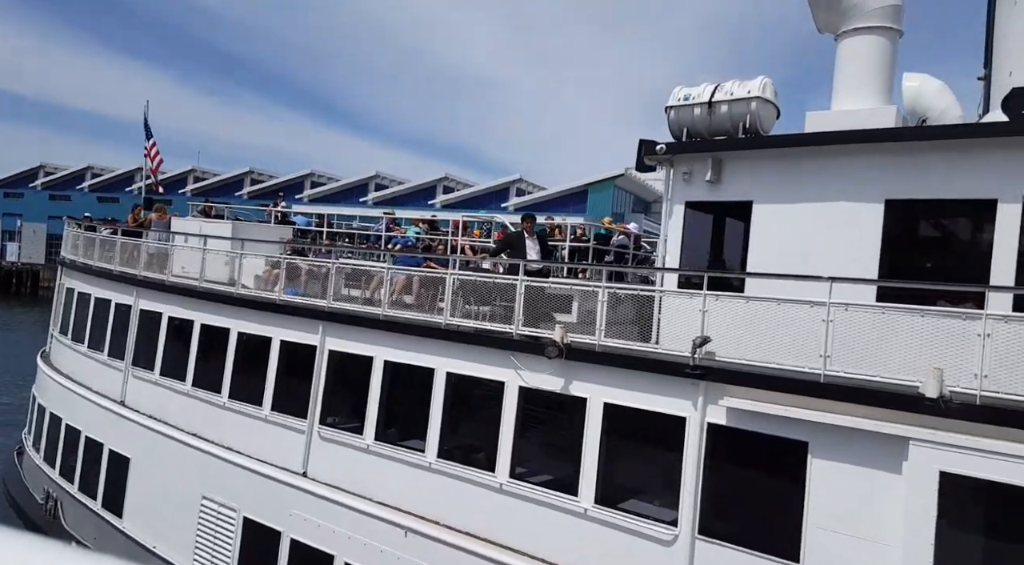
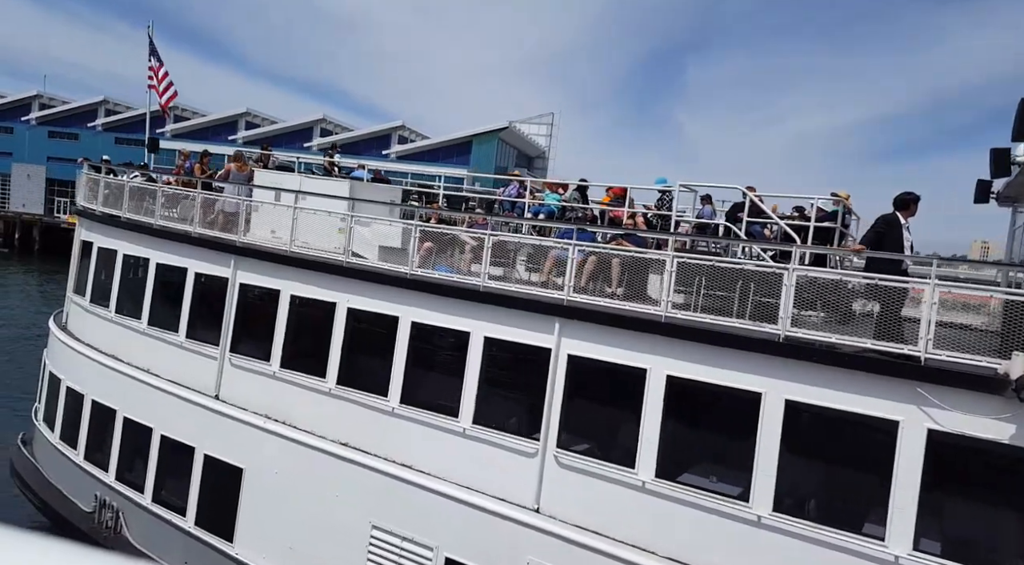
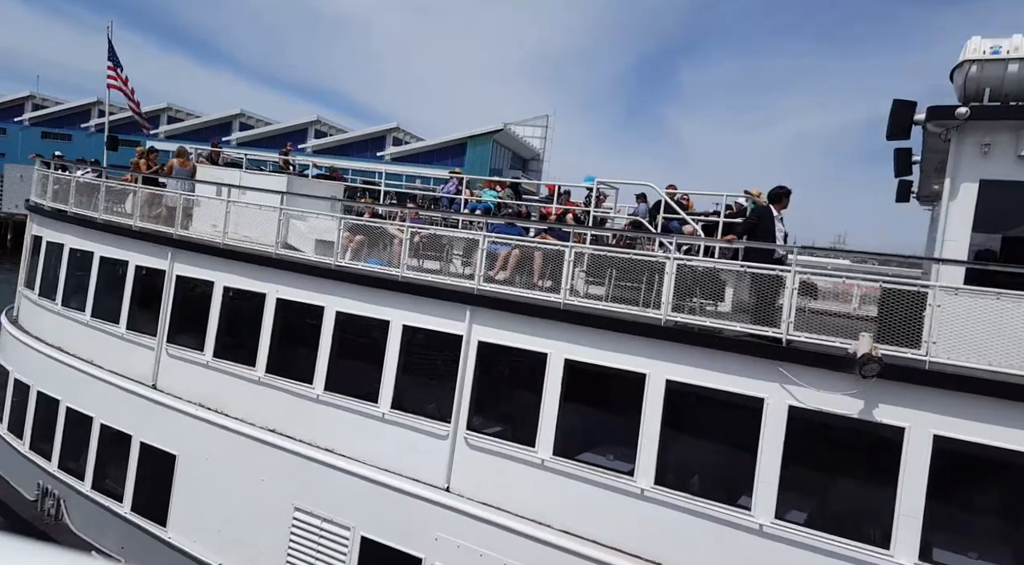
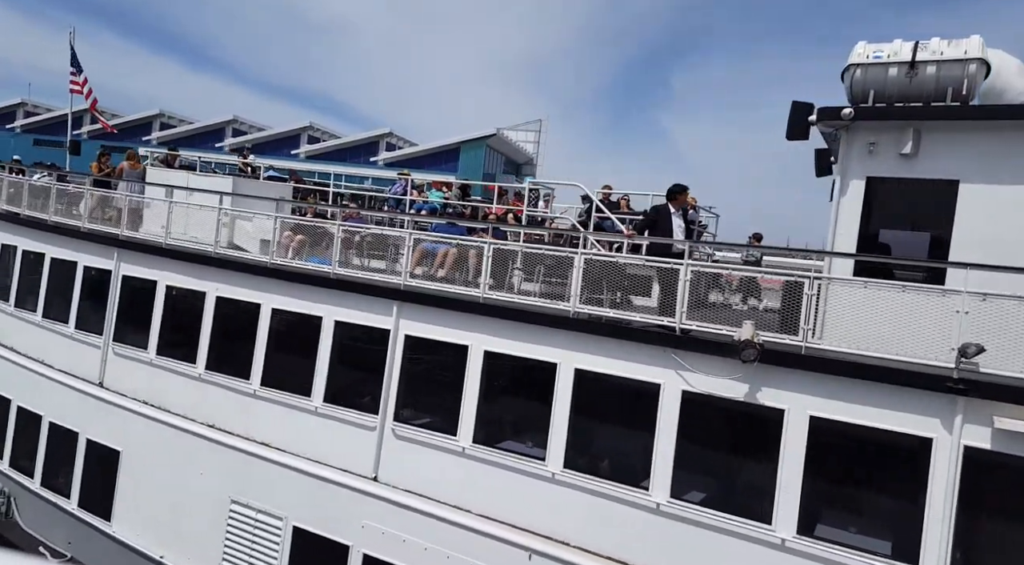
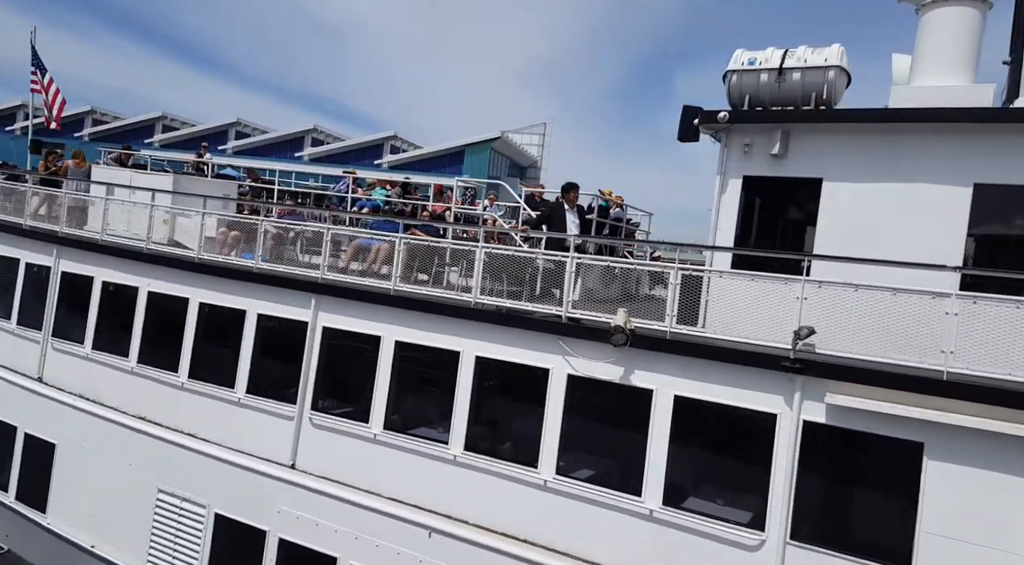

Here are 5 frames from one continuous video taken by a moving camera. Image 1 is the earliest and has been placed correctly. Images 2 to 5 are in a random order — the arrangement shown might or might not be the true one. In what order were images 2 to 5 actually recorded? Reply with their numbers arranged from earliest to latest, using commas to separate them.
5, 4, 3, 2
